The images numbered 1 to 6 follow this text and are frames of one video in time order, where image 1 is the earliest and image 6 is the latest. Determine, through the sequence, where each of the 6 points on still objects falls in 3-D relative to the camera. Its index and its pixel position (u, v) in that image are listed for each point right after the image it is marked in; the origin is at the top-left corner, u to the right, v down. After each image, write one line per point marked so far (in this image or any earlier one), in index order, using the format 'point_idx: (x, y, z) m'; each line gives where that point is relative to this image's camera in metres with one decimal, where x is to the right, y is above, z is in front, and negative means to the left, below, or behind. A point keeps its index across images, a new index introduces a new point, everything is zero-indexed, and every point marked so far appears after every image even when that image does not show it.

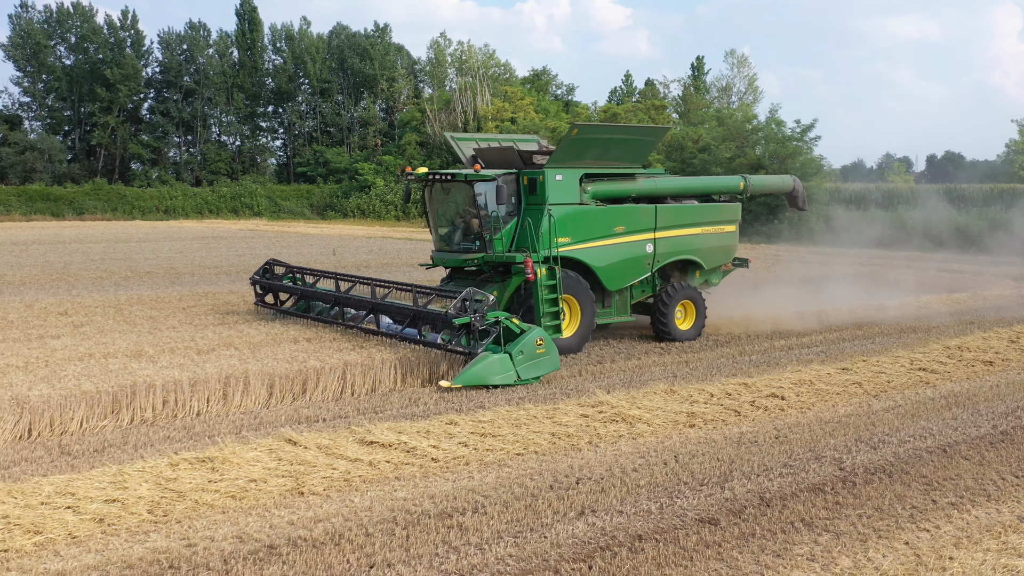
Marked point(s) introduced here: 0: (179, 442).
0: (-1.8, -0.8, +5.7) m
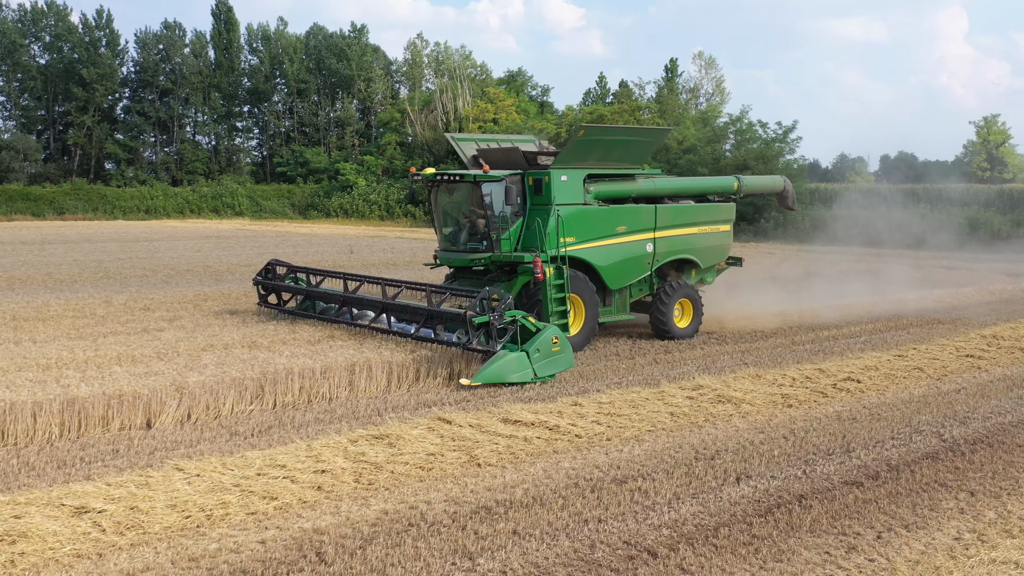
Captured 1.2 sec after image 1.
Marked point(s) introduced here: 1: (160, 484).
0: (-1.0, -0.8, +6.2) m
1: (-1.5, -0.8, +4.8) m
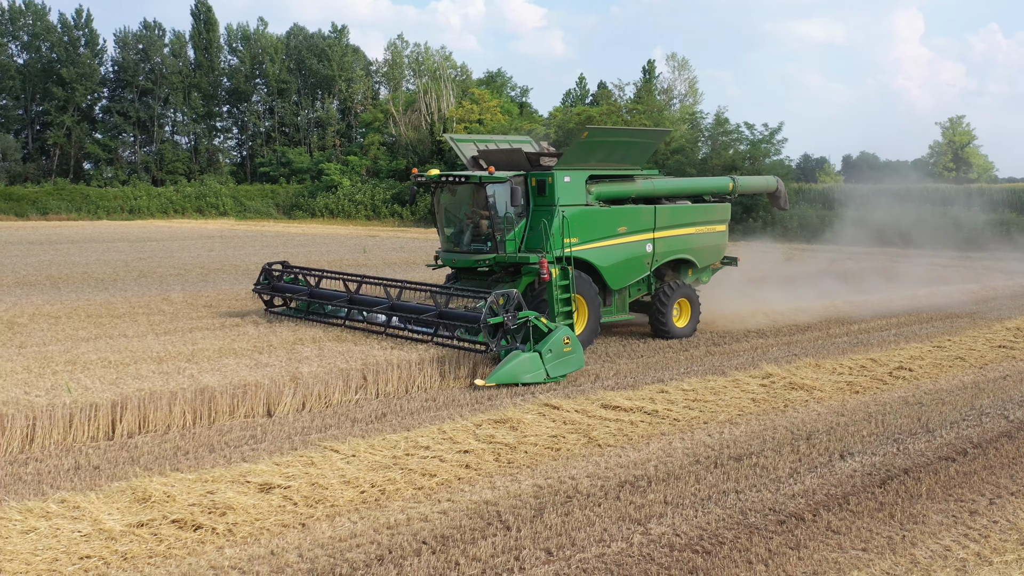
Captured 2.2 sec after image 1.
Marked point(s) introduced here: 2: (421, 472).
0: (-0.5, -0.7, +6.6) m
1: (-0.9, -0.8, +5.2) m
2: (-0.4, -0.8, +5.1) m
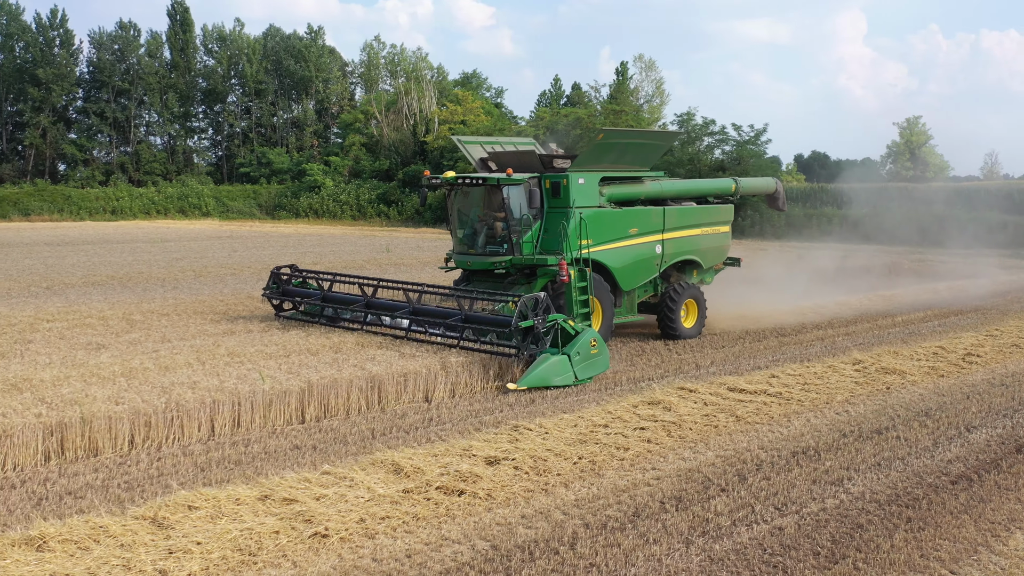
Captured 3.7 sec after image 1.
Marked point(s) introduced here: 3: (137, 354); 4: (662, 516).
0: (+0.4, -0.7, +7.2) m
1: (+0.1, -0.8, +5.8) m
2: (+0.5, -0.8, +5.8) m
3: (-2.5, -0.4, +7.4) m
4: (+0.6, -0.9, +4.6) m
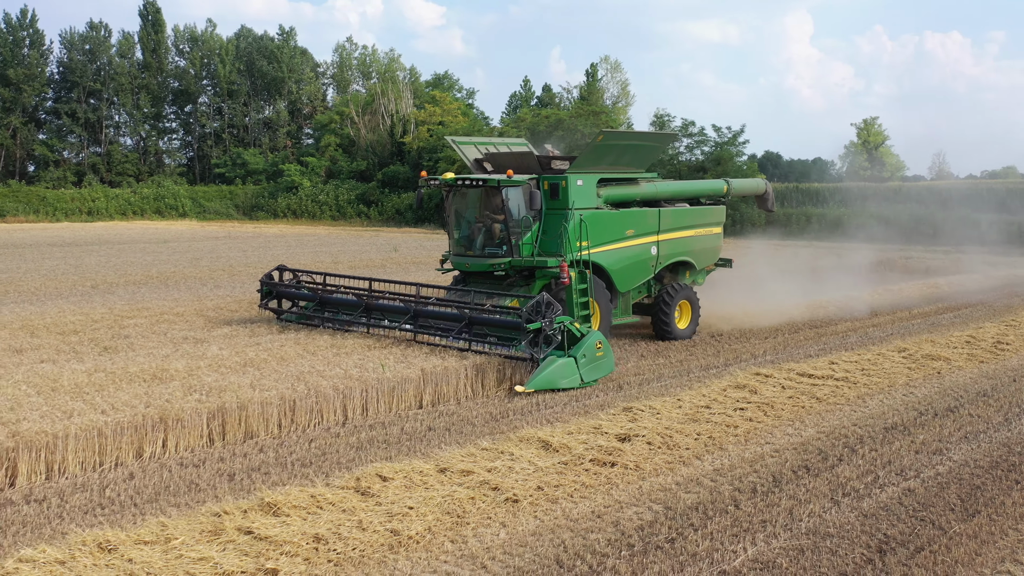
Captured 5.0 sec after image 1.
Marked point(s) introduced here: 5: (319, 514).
0: (+1.0, -0.7, +7.8) m
1: (+0.7, -0.8, +6.4) m
2: (+1.2, -0.8, +6.3) m
3: (-1.9, -0.4, +7.8) m
4: (+1.4, -0.9, +5.2) m
5: (-0.8, -0.9, +4.5) m
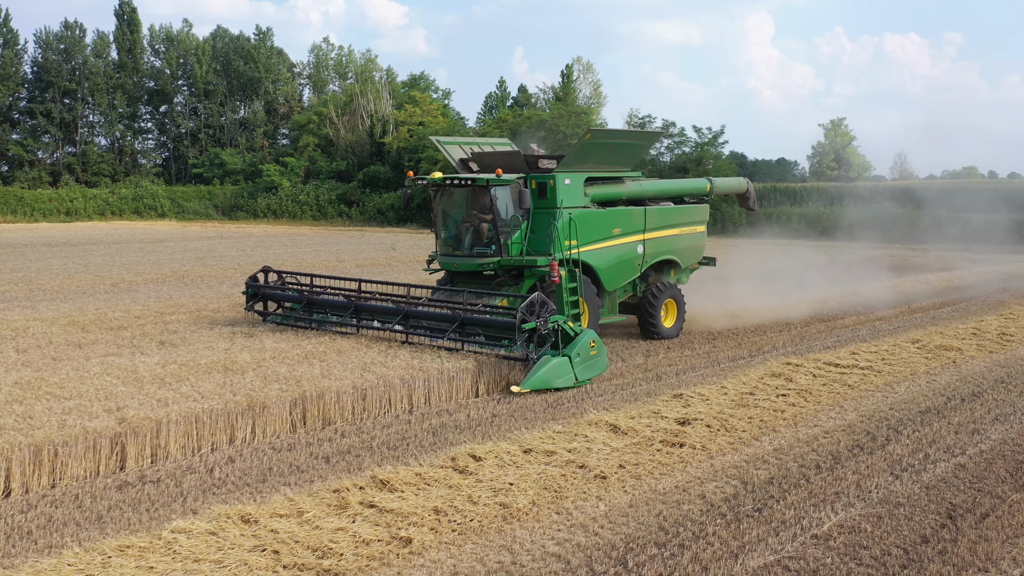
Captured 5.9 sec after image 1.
0: (+1.3, -0.6, +8.2) m
1: (+1.1, -0.7, +6.8) m
2: (+1.6, -0.7, +6.7) m
3: (-1.6, -0.4, +8.2) m
4: (+1.8, -0.9, +5.6) m
5: (-0.4, -0.9, +4.9) m
